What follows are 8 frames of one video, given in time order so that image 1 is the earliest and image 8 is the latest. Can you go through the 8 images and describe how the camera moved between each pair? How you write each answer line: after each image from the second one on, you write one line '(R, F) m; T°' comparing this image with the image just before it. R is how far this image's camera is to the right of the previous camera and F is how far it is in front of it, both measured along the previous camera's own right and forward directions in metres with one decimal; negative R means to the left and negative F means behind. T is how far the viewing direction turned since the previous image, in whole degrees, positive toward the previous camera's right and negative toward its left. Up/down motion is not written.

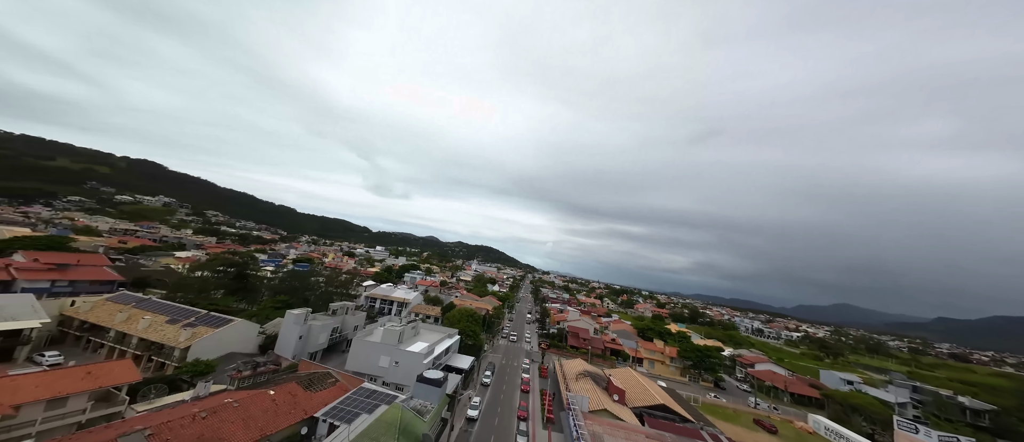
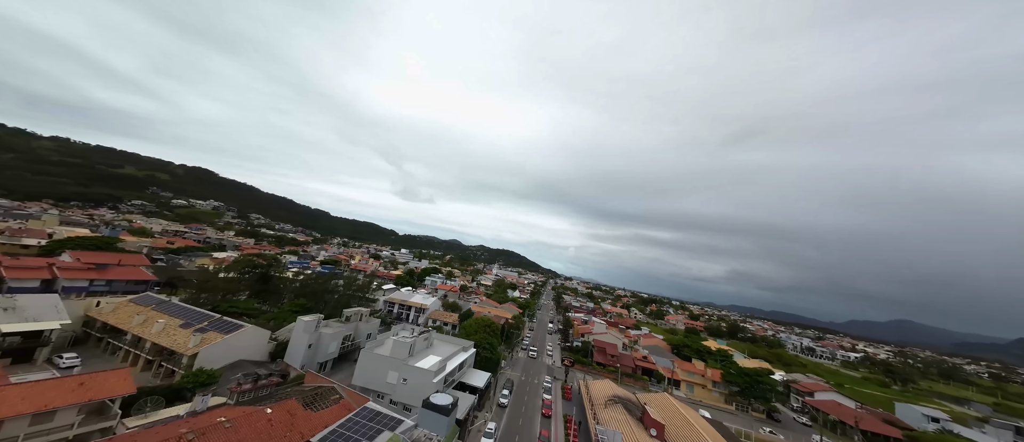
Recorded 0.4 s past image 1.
(0.0, +1.8) m; -4°
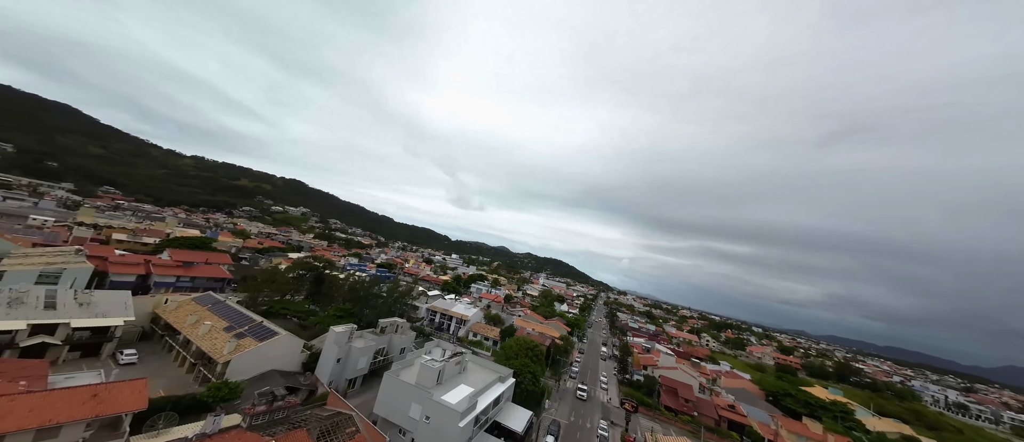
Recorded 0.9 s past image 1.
(0.0, +3.0) m; -10°
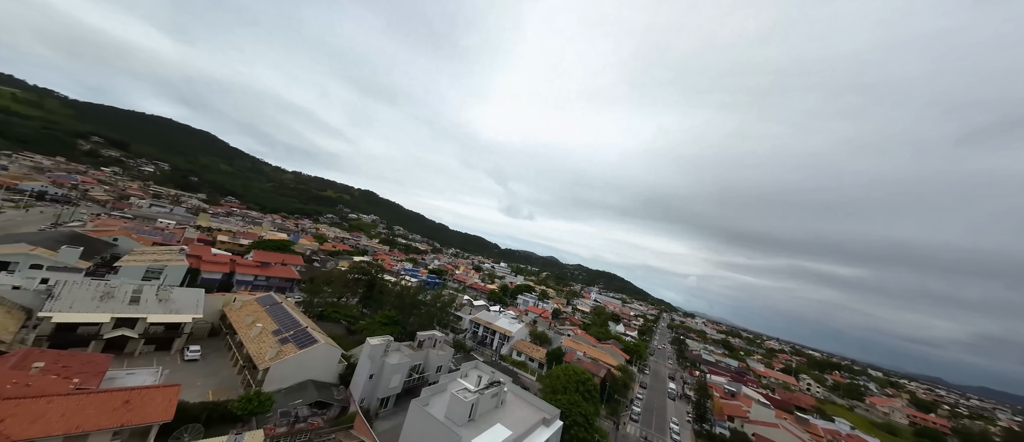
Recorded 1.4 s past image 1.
(+0.1, +2.4) m; -10°
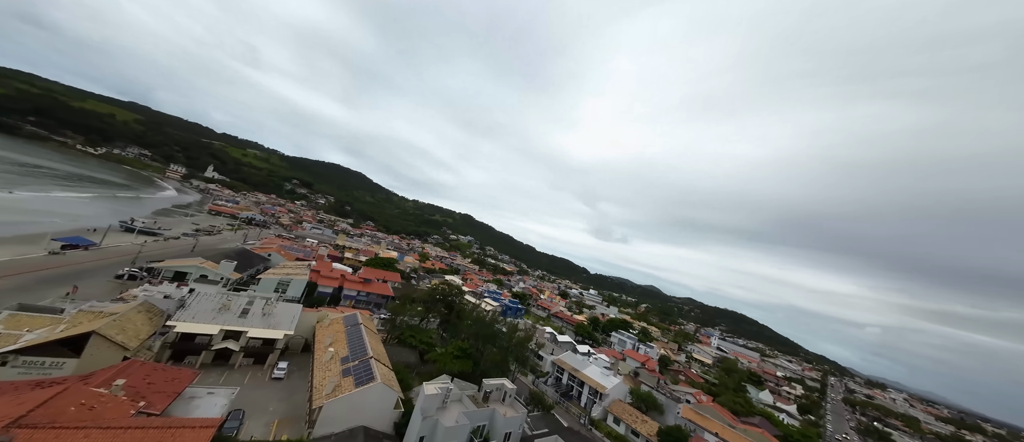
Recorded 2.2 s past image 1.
(-0.1, +4.1) m; -18°
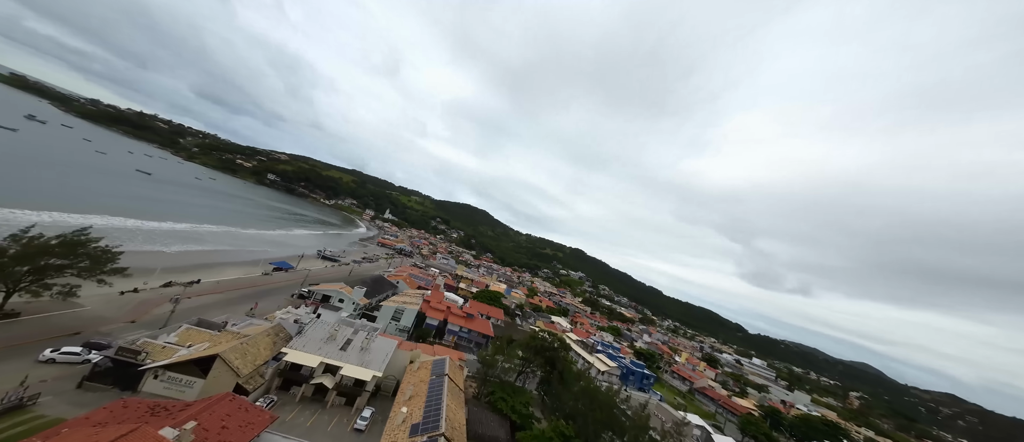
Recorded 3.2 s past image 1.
(-0.3, +4.6) m; -23°
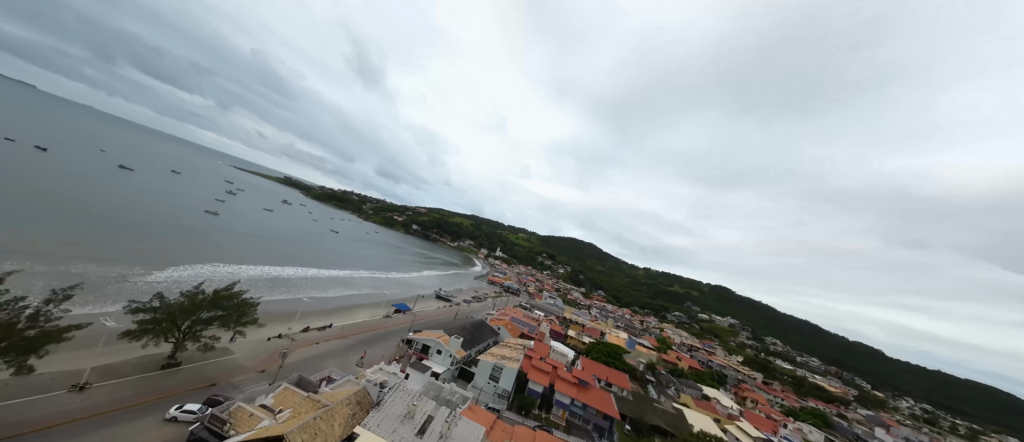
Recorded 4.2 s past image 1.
(-0.5, +5.1) m; -22°
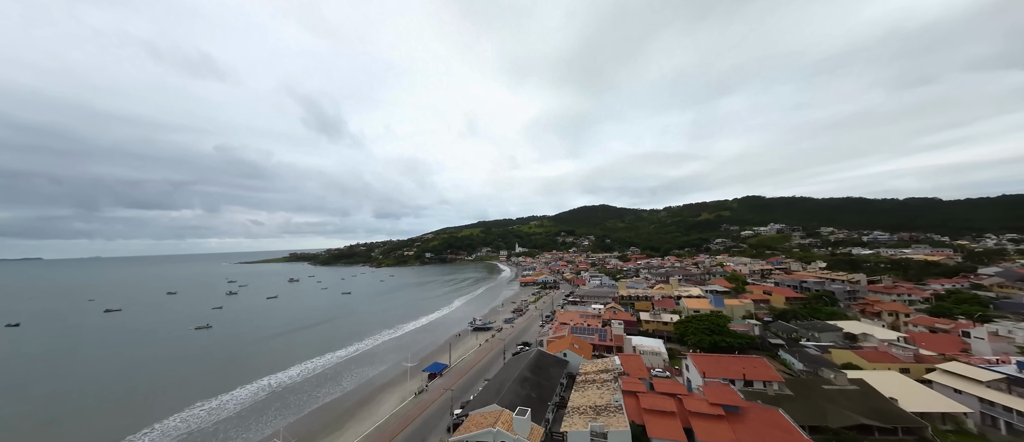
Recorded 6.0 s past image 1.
(-0.9, +8.4) m; -2°
